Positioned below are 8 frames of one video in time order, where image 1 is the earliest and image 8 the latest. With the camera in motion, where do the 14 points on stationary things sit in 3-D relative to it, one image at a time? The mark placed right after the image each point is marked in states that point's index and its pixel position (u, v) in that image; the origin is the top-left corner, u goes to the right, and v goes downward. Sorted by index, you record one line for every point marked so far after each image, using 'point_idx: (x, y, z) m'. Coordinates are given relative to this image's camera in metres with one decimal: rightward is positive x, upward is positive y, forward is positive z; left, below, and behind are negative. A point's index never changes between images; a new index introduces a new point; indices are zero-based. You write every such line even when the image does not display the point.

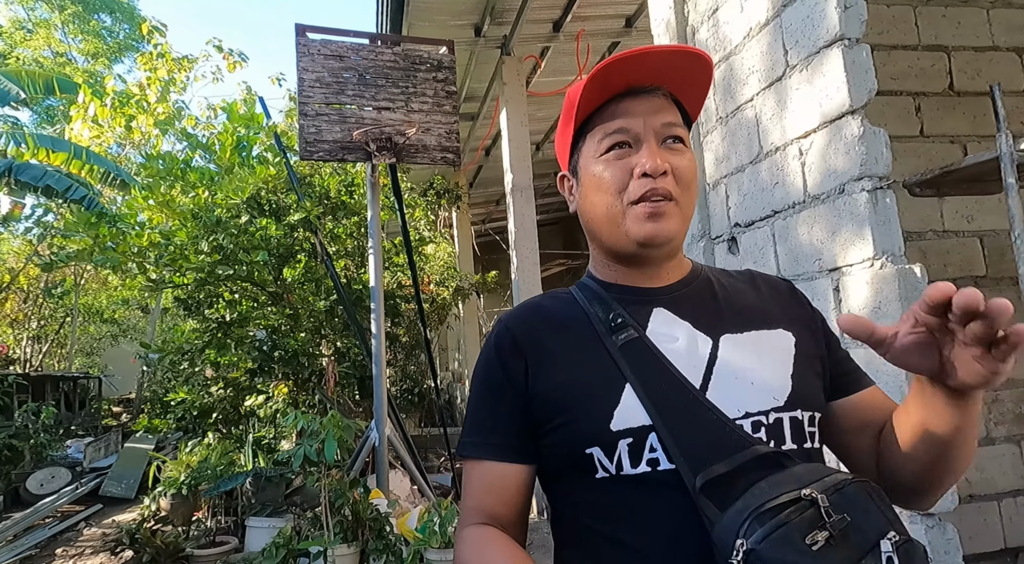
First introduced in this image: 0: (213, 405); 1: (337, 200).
0: (-2.3, -0.9, +5.2) m
1: (-1.3, +0.6, +5.3) m
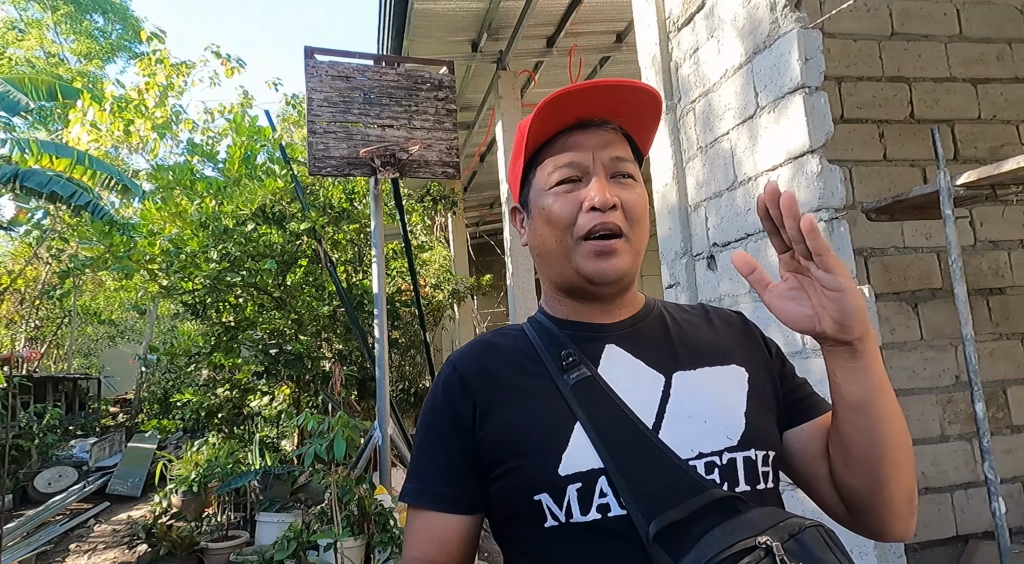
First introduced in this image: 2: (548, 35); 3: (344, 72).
0: (-2.3, -1.0, +5.4) m
1: (-1.4, +0.6, +5.5) m
2: (+0.3, +2.0, +5.4) m
3: (-1.0, +1.2, +4.0) m
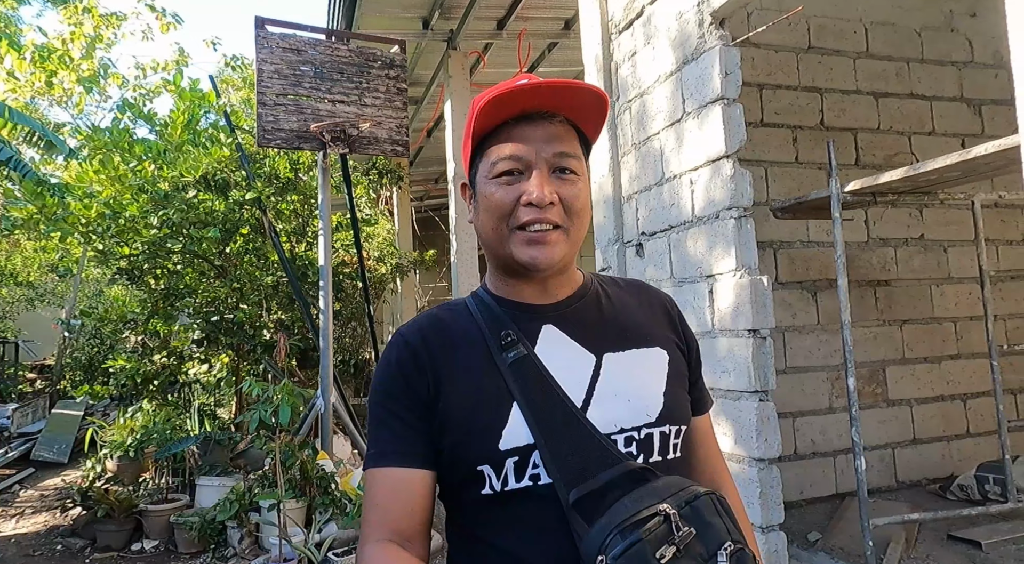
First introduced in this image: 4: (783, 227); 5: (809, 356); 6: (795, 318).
0: (-2.8, -0.7, +5.4) m
1: (-1.8, +0.8, +5.6) m
2: (-0.1, +2.2, +5.6) m
3: (-1.3, +1.4, +4.0) m
4: (+1.2, +0.2, +3.0) m
5: (+1.3, -0.3, +3.0) m
6: (+1.2, -0.2, +3.0) m
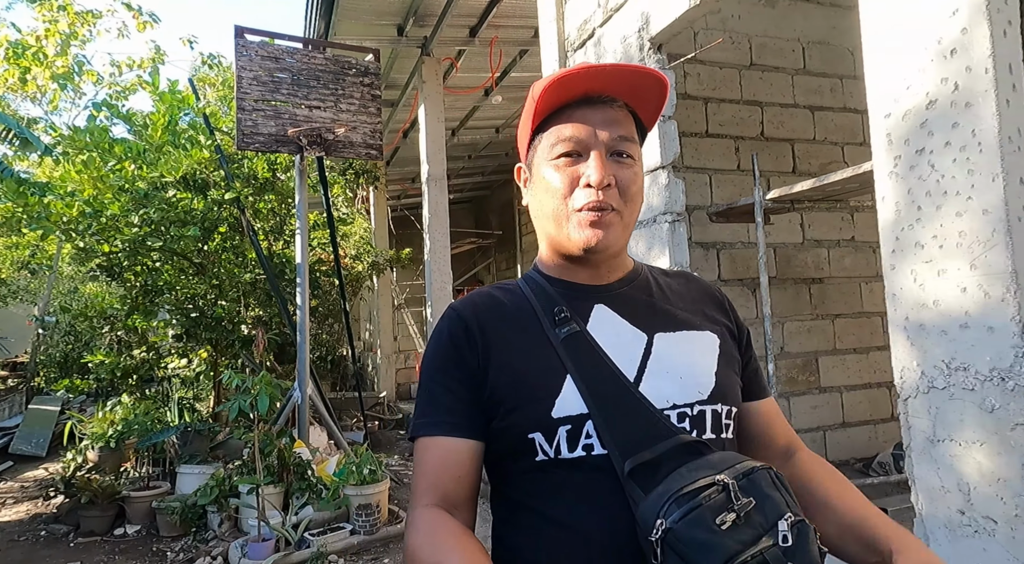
0: (-3.1, -0.7, +5.6) m
1: (-2.1, +0.8, +5.8) m
2: (-0.4, +2.2, +5.8) m
3: (-1.5, +1.4, +4.2) m
4: (+1.0, +0.3, +3.3) m
5: (+1.1, -0.3, +3.2) m
6: (+1.1, -0.1, +3.2) m
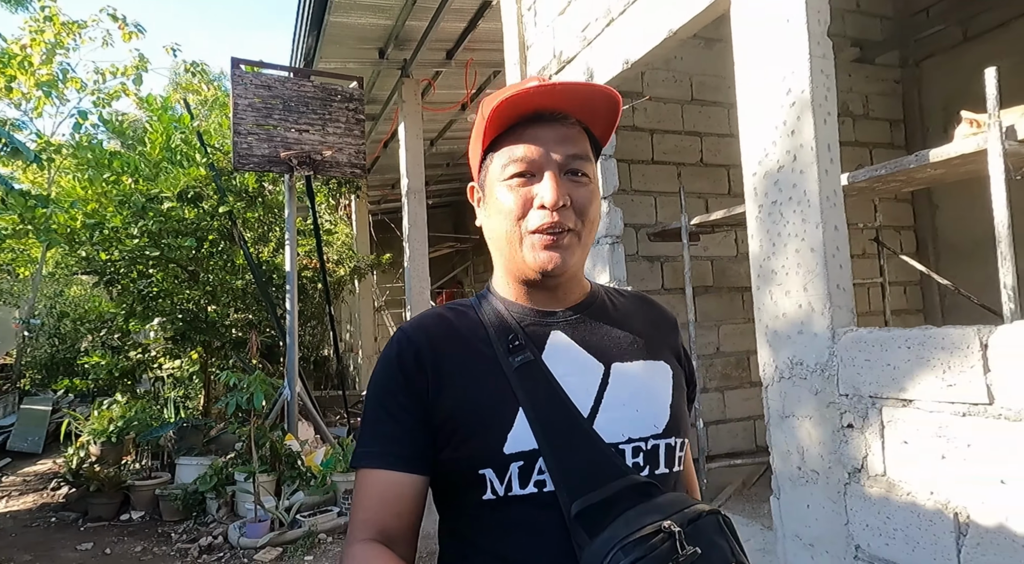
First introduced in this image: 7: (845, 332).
0: (-3.3, -0.7, +5.9) m
1: (-2.3, +0.8, +6.2) m
2: (-0.6, +2.1, +6.3) m
3: (-1.7, +1.4, +4.7) m
4: (+0.9, +0.2, +3.8) m
5: (+1.0, -0.4, +3.7) m
6: (+0.9, -0.2, +3.7) m
7: (+0.8, -0.1, +1.7) m
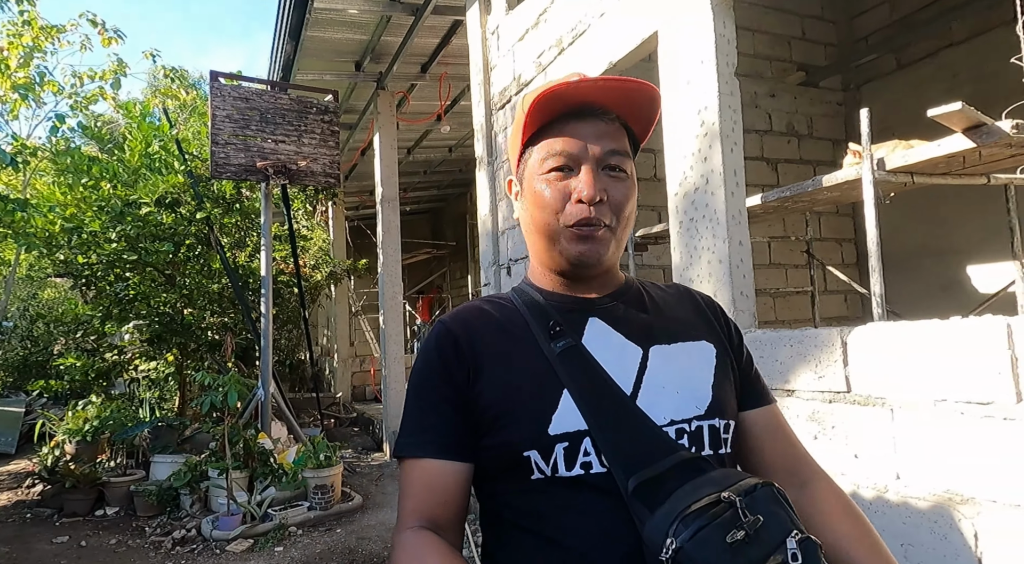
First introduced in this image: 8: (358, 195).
0: (-3.6, -0.8, +6.1) m
1: (-2.6, +0.7, +6.3) m
2: (-0.9, +2.1, +6.5) m
3: (-1.9, +1.3, +4.9) m
4: (+0.6, +0.2, +4.0) m
5: (+0.7, -0.4, +4.0) m
6: (+0.7, -0.2, +4.0) m
7: (+0.7, -0.1, +2.0) m
8: (-2.5, +1.4, +10.9) m
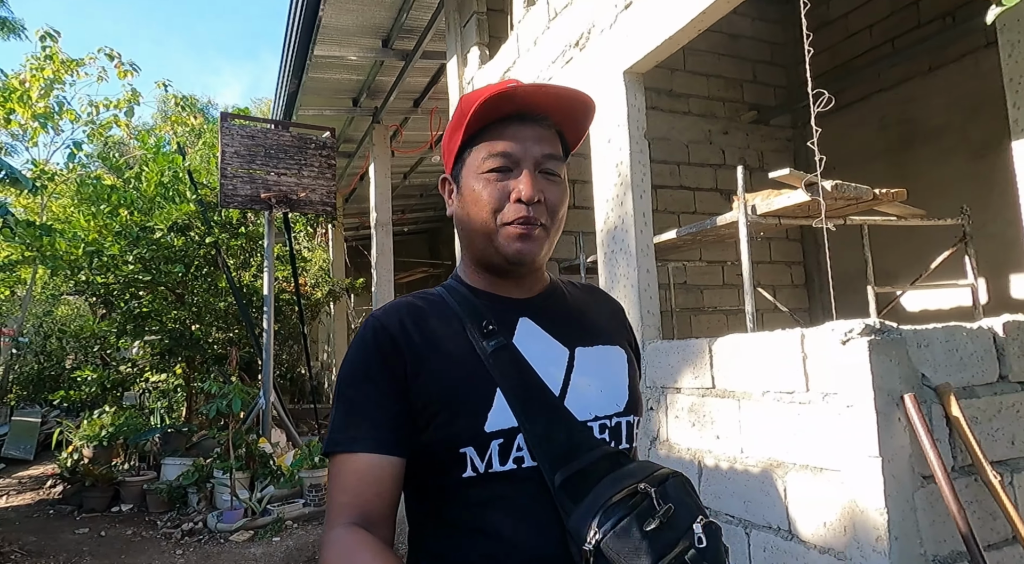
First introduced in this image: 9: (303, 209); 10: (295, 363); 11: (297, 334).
0: (-3.8, -0.9, +6.6) m
1: (-2.8, +0.6, +6.9) m
2: (-1.0, +1.9, +7.1) m
3: (-2.1, +1.2, +5.4) m
4: (+0.5, 0.0, +4.5) m
5: (+0.6, -0.5, +4.5) m
6: (+0.5, -0.4, +4.5) m
7: (+0.5, -0.2, +2.5) m
8: (-2.6, +1.1, +11.4) m
9: (-1.7, +0.6, +5.5) m
10: (-2.7, -1.0, +8.4) m
11: (-2.6, -0.6, +8.2) m
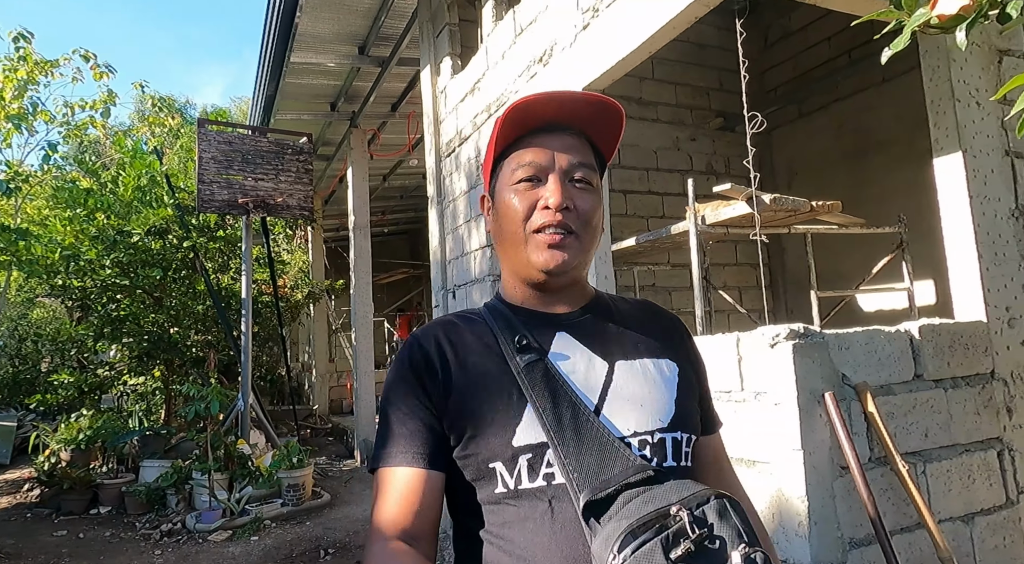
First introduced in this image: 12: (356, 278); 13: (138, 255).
0: (-4.0, -1.0, +6.6) m
1: (-3.0, +0.5, +6.9) m
2: (-1.3, +1.9, +7.2) m
3: (-2.3, +1.2, +5.5) m
4: (+0.3, 0.0, +4.7) m
5: (+0.4, -0.5, +4.6) m
6: (+0.3, -0.4, +4.6) m
7: (+0.4, -0.2, +2.6) m
8: (-3.0, +1.1, +11.5) m
9: (-1.9, +0.6, +5.6) m
10: (-3.0, -1.0, +8.5) m
11: (-2.9, -0.7, +8.3) m
12: (-1.7, 0.0, +7.2) m
13: (-3.5, +0.3, +6.4) m
